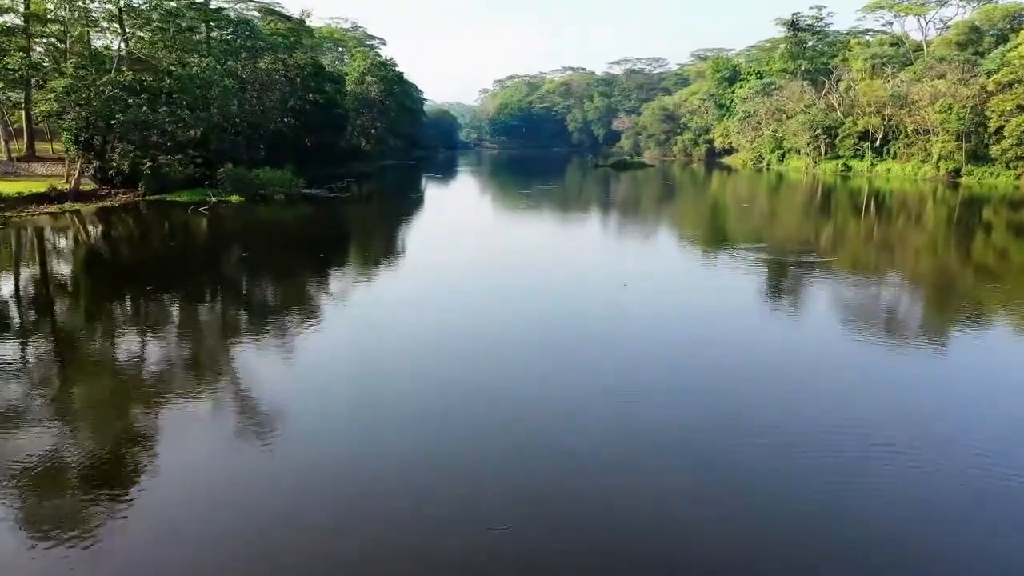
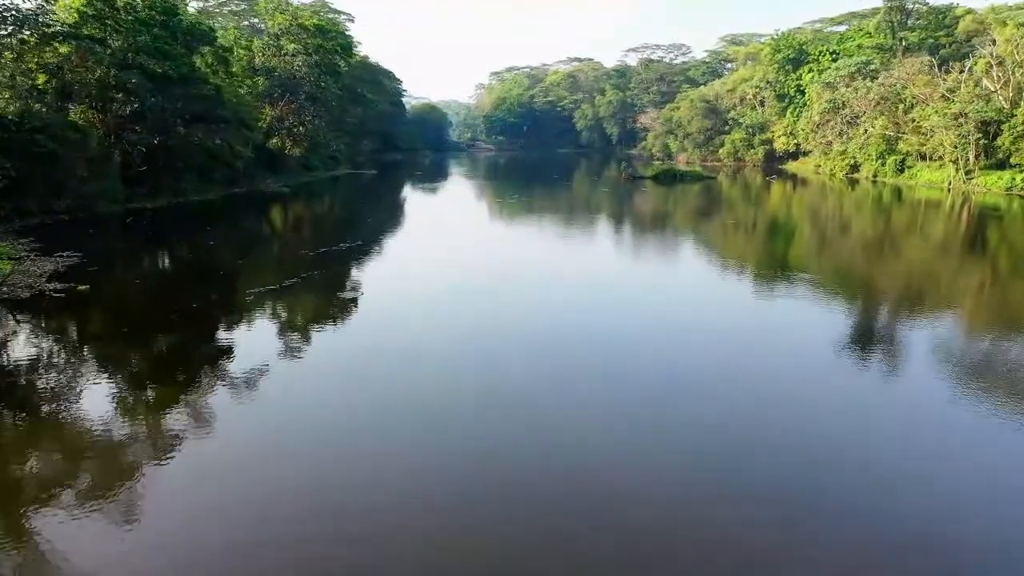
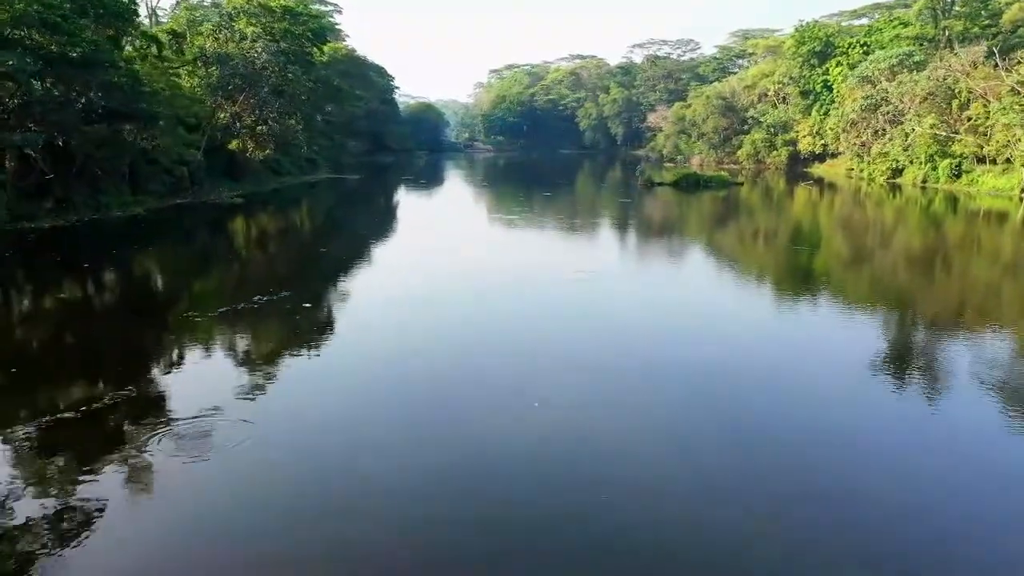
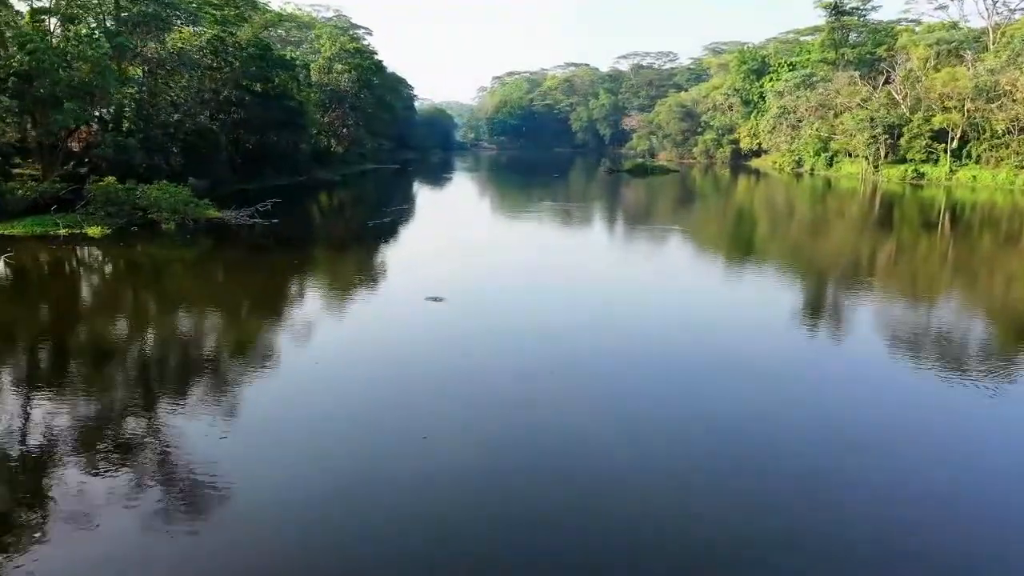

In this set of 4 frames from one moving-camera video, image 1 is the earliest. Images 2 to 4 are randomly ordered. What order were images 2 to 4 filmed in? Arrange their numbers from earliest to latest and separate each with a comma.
4, 2, 3
